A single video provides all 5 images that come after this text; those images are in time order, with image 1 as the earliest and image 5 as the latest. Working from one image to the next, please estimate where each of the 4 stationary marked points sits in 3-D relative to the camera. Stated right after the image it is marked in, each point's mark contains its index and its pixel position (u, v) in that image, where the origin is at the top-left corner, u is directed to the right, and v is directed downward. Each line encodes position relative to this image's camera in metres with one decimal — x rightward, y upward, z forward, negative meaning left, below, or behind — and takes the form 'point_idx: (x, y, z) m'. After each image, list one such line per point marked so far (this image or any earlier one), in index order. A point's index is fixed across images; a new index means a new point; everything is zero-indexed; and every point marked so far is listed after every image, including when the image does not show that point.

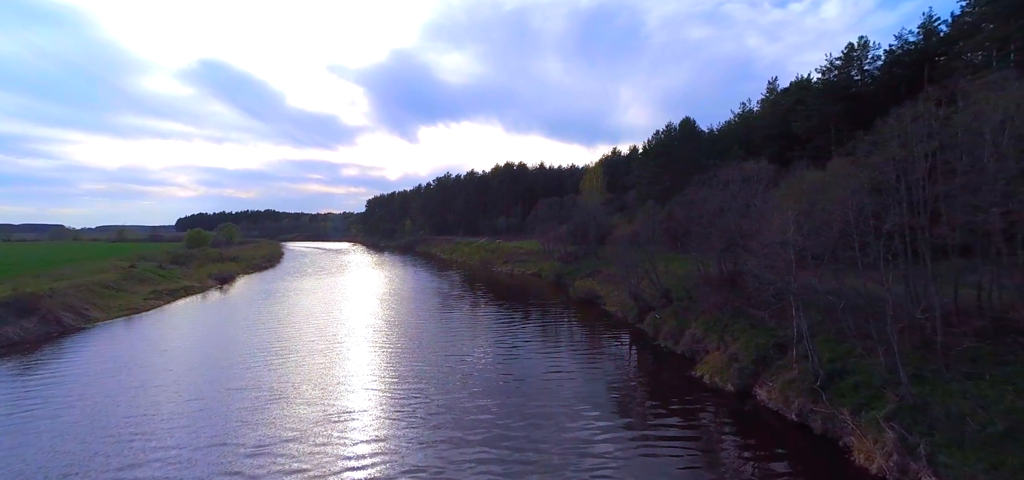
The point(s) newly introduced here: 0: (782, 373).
0: (+8.4, -4.1, +17.1) m
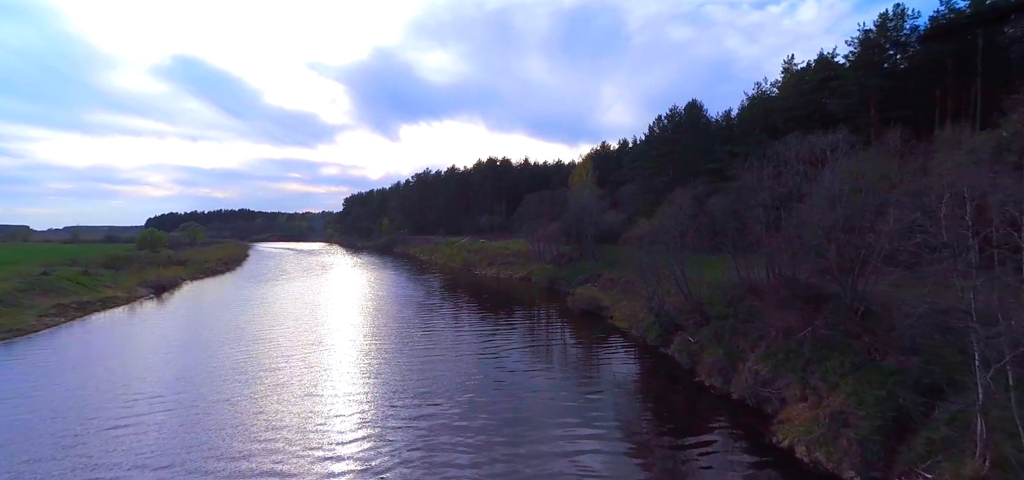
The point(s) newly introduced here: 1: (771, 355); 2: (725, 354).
0: (+8.2, -4.1, +10.3) m
1: (+7.8, -3.5, +16.6) m
2: (+7.2, -3.9, +18.6) m
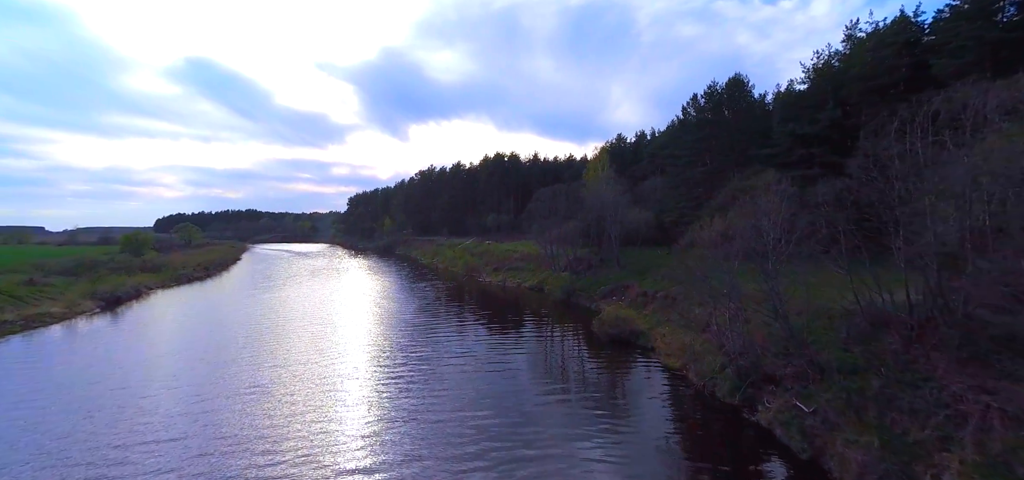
0: (+8.3, -4.3, +2.7) m
1: (+8.0, -3.7, +9.0) m
2: (+7.4, -4.1, +11.0) m
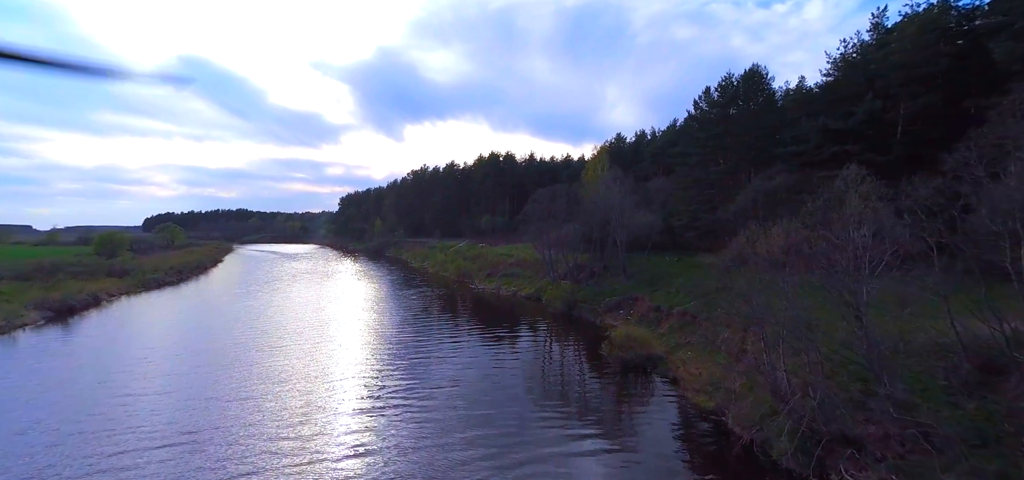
0: (+8.3, -4.7, -1.0) m
1: (+7.9, -4.1, +5.3) m
2: (+7.3, -4.4, +7.3) m
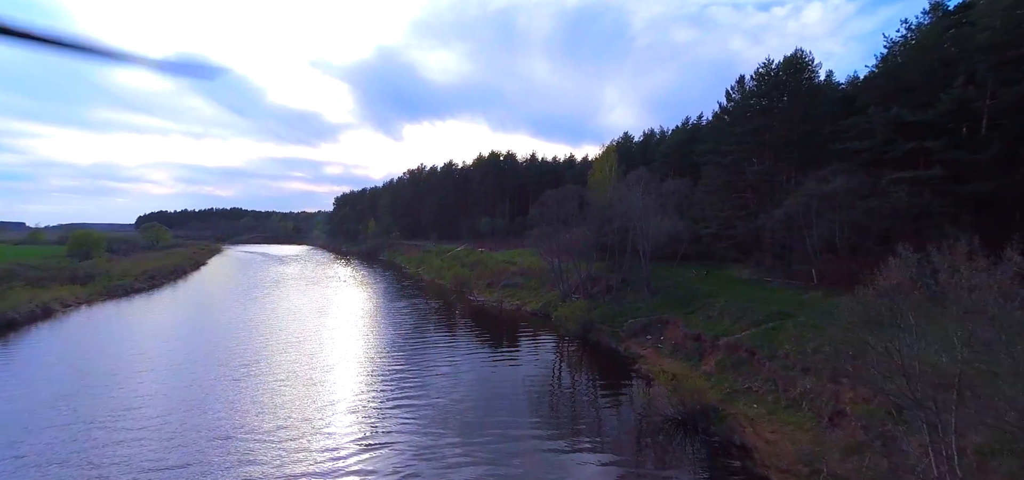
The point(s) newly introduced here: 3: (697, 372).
0: (+8.7, -5.2, -5.8) m
1: (+8.3, -4.6, +0.4) m
2: (+7.7, -5.0, +2.4) m
3: (+6.7, -4.5, +19.7) m
